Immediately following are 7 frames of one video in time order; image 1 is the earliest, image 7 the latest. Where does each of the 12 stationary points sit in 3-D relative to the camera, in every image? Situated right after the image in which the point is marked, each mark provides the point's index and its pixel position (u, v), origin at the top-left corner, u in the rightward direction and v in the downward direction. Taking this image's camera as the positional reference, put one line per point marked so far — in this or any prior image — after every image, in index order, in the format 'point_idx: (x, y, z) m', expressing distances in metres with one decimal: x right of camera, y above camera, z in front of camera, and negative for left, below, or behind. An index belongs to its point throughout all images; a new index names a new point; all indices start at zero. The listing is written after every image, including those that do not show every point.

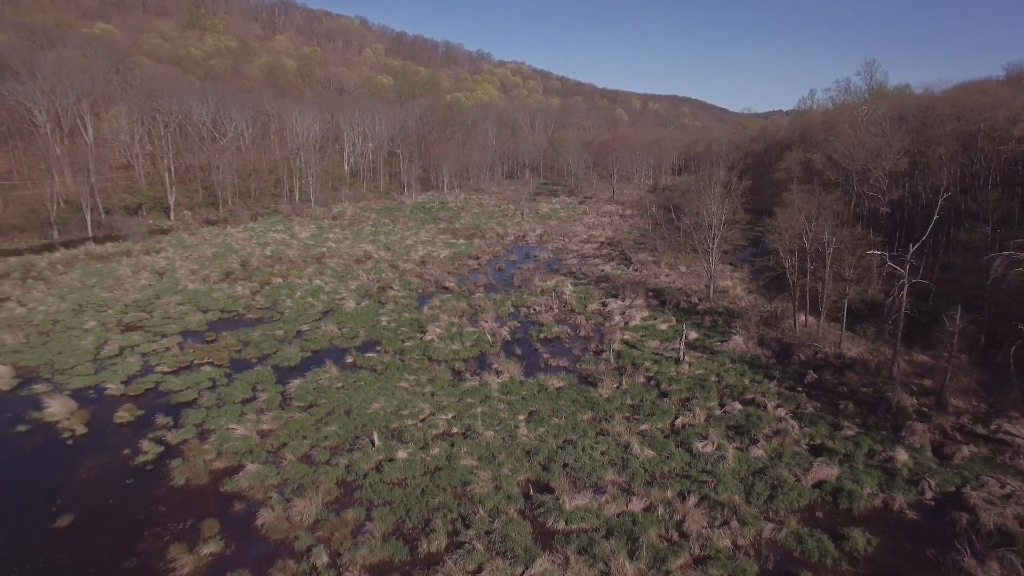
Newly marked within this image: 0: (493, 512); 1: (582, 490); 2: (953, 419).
0: (-0.3, -3.8, +10.7) m
1: (+1.2, -3.6, +11.2) m
2: (+9.6, -2.9, +13.8) m
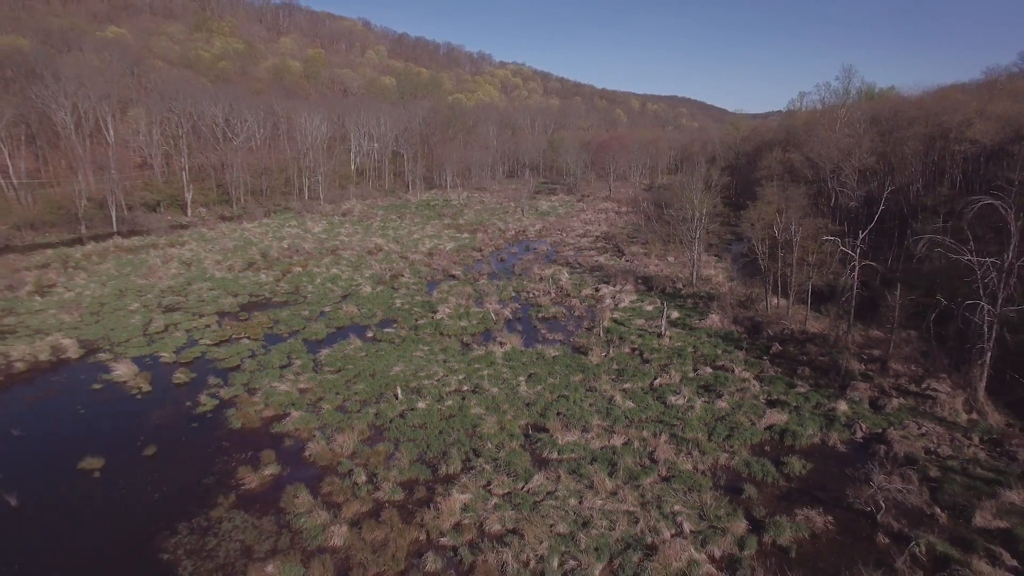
0: (-0.3, -3.2, +13.1) m
1: (+1.3, -3.0, +13.6) m
2: (+9.7, -2.3, +16.1) m
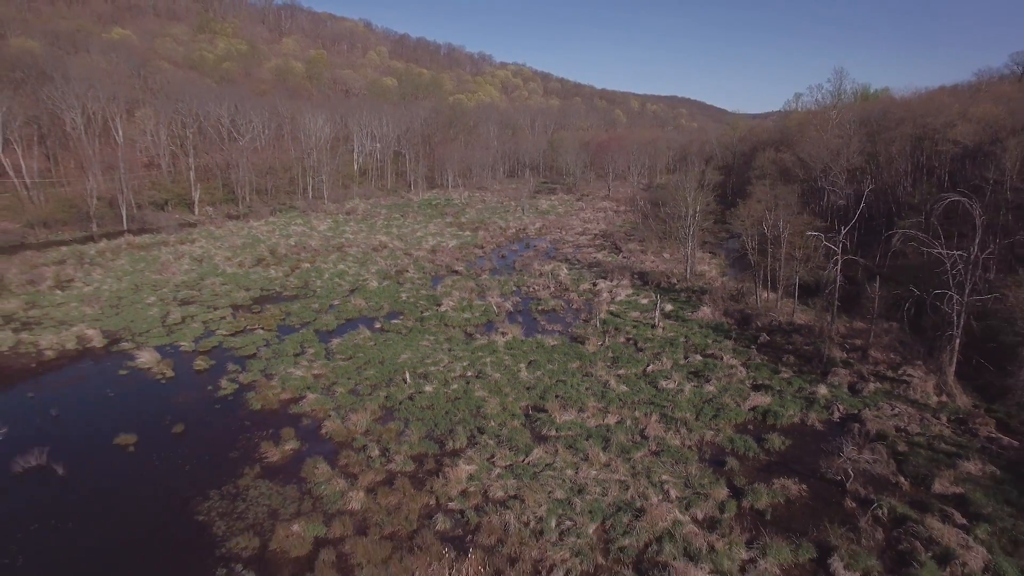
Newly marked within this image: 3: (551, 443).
0: (-0.2, -3.0, +14.1) m
1: (+1.3, -2.8, +14.6) m
2: (+9.7, -2.1, +17.2) m
3: (+0.8, -3.2, +13.2) m
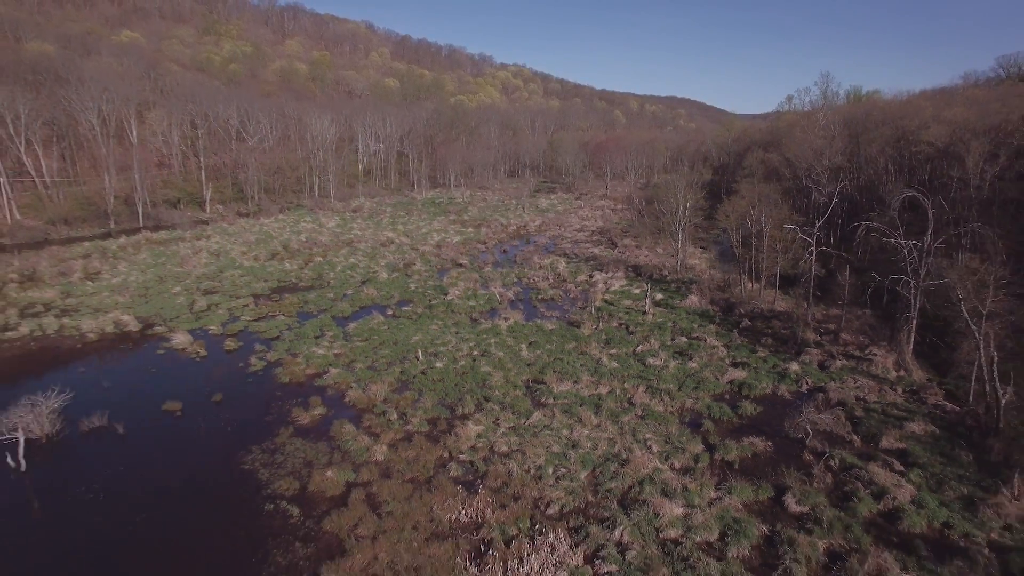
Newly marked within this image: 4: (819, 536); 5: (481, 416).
0: (-0.2, -2.6, +15.9) m
1: (+1.4, -2.4, +16.4) m
2: (+9.8, -1.7, +18.9) m
3: (+0.9, -2.8, +14.9) m
4: (+5.0, -4.0, +10.2) m
5: (-0.7, -2.9, +14.5) m
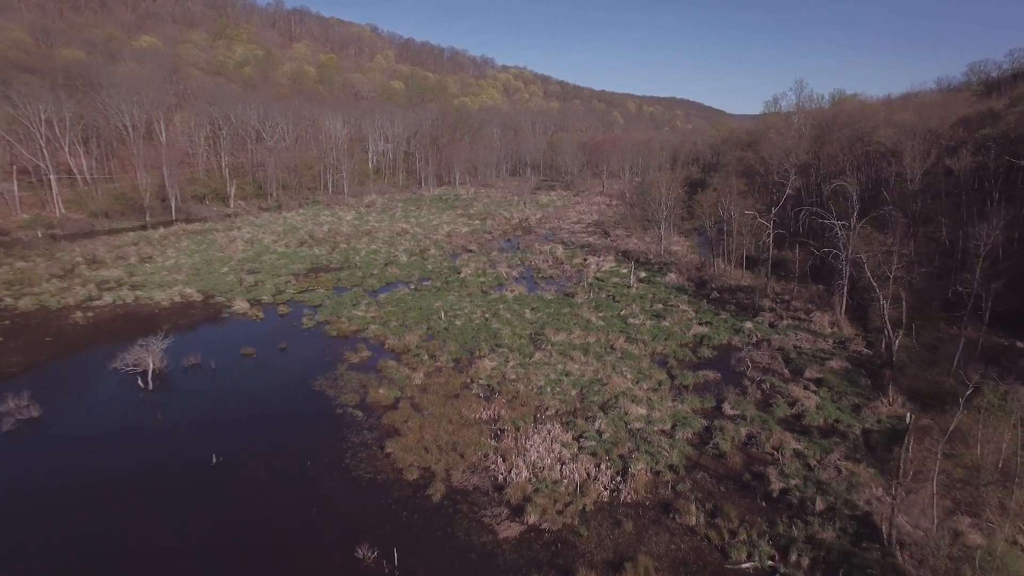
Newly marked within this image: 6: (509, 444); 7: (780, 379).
0: (0.0, -1.7, +19.8) m
1: (+1.6, -1.5, +20.3) m
2: (+10.0, -0.8, +22.9) m
3: (+1.1, -1.9, +18.9) m
4: (+5.2, -3.1, +14.2) m
5: (-0.5, -2.0, +18.5) m
6: (-0.1, -3.2, +13.4) m
7: (+7.1, -2.4, +16.9) m
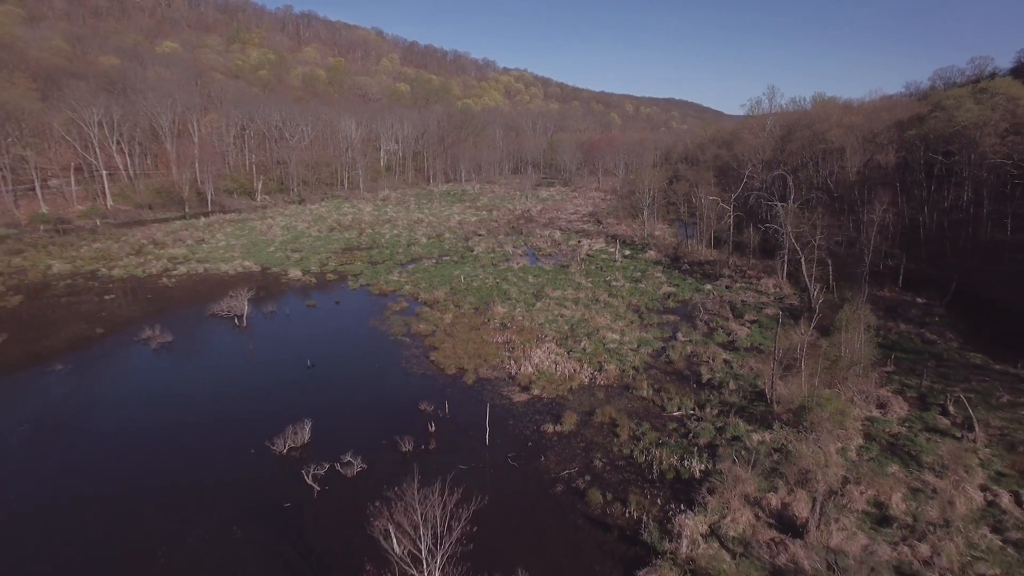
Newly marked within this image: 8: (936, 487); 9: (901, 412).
0: (+0.3, -0.3, +25.1) m
1: (+1.8, -0.1, +25.6) m
2: (+10.2, +0.5, +28.1) m
3: (+1.3, -0.6, +24.2) m
4: (+5.4, -1.8, +19.5) m
5: (-0.3, -0.7, +23.7) m
6: (+0.2, -1.9, +18.7) m
7: (+7.4, -1.1, +22.2) m
8: (+7.8, -3.7, +11.6) m
9: (+9.2, -2.9, +14.9) m
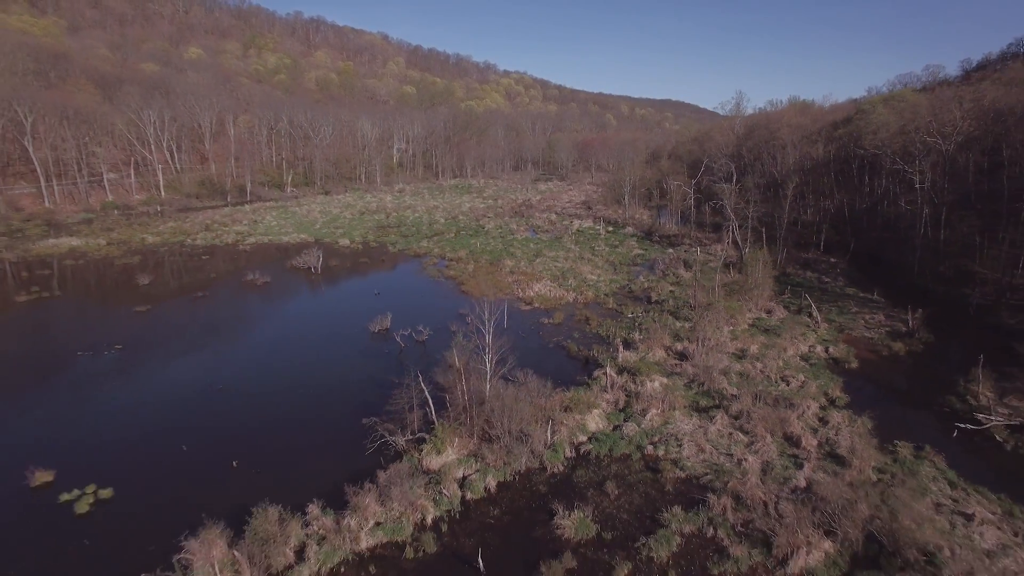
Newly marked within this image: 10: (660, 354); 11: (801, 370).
0: (+0.6, +1.6, +32.6) m
1: (+2.1, +1.8, +33.1) m
2: (+10.5, +2.5, +35.7) m
3: (+1.6, +1.4, +31.7) m
4: (+5.7, +0.2, +27.0) m
5: (0.0, +1.3, +31.2) m
6: (+0.5, +0.1, +26.2) m
7: (+7.7, +0.9, +29.7) m
8: (+8.1, -1.7, +19.1) m
9: (+9.5, -0.9, +22.5) m
10: (+4.2, -1.9, +18.1) m
11: (+7.9, -2.2, +17.2) m
